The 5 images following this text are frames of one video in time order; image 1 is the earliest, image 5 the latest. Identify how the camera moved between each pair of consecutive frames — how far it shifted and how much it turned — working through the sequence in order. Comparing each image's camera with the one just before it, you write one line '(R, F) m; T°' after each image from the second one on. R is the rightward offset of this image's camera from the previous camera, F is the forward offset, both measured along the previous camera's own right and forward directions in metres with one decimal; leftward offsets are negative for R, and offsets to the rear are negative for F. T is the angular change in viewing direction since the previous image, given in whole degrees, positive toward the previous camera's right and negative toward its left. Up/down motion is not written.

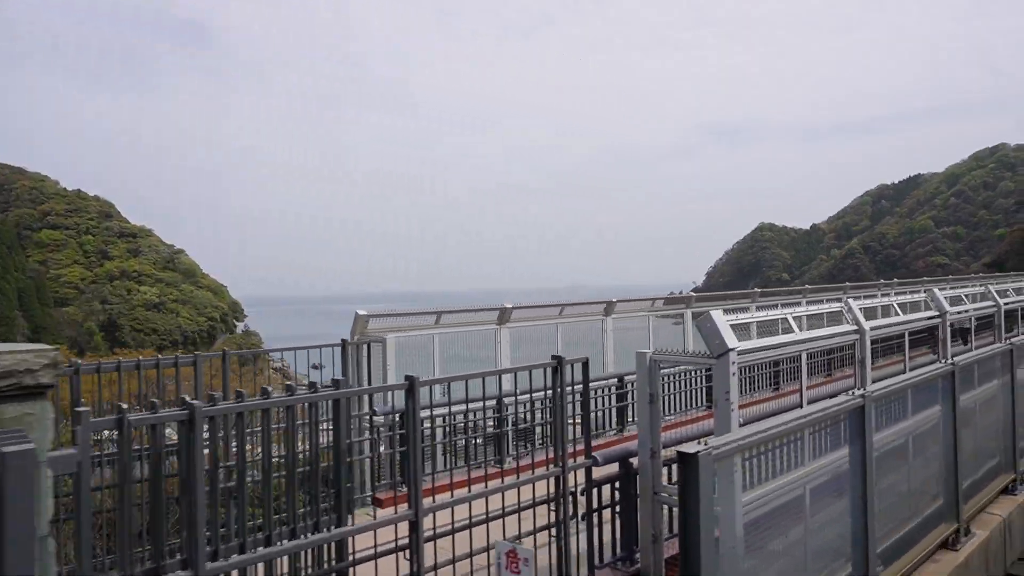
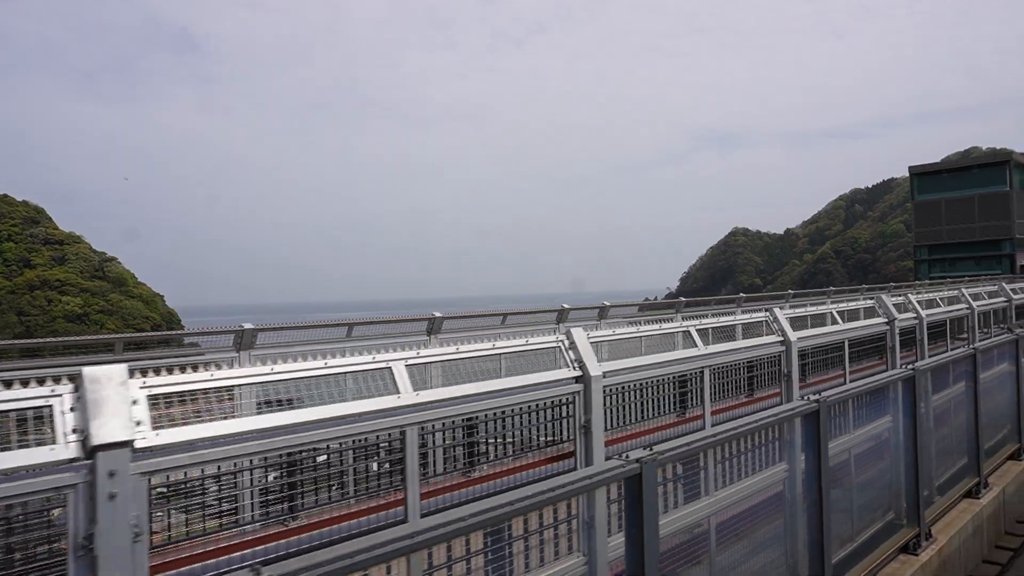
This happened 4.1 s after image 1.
(+1.4, +1.1) m; +1°
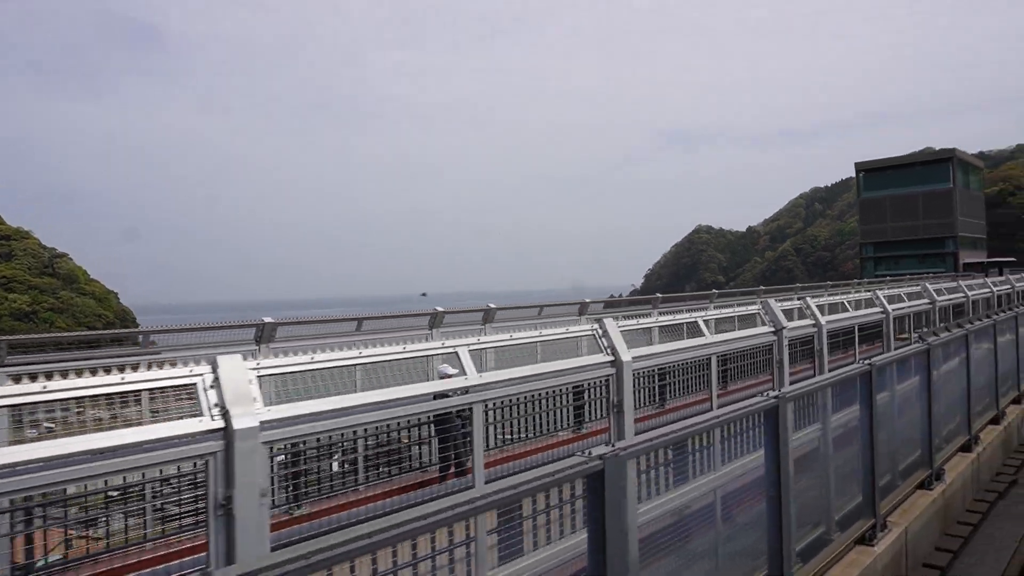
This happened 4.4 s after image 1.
(+0.1, +0.1) m; +3°
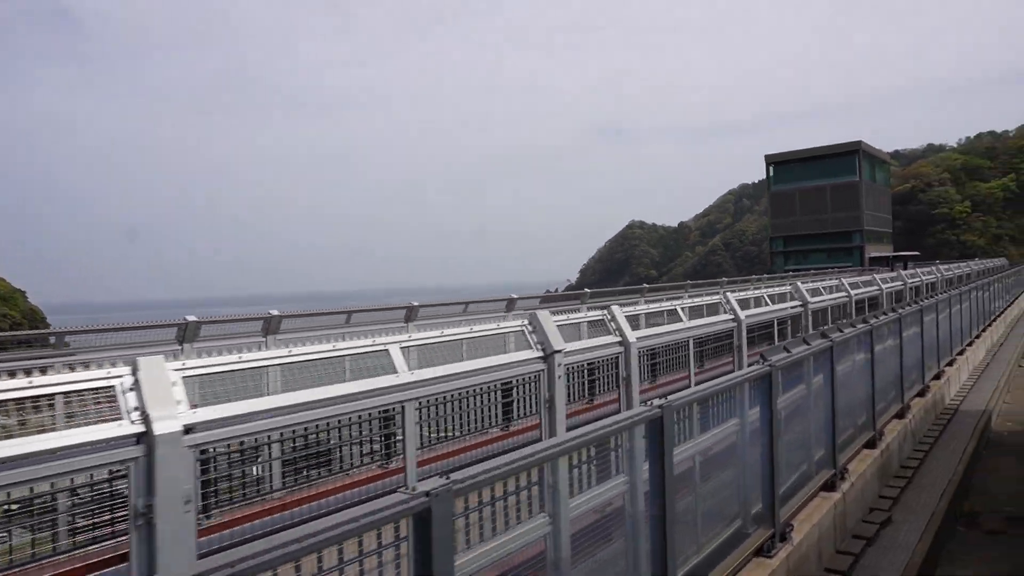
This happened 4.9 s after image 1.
(+0.1, +0.1) m; +5°
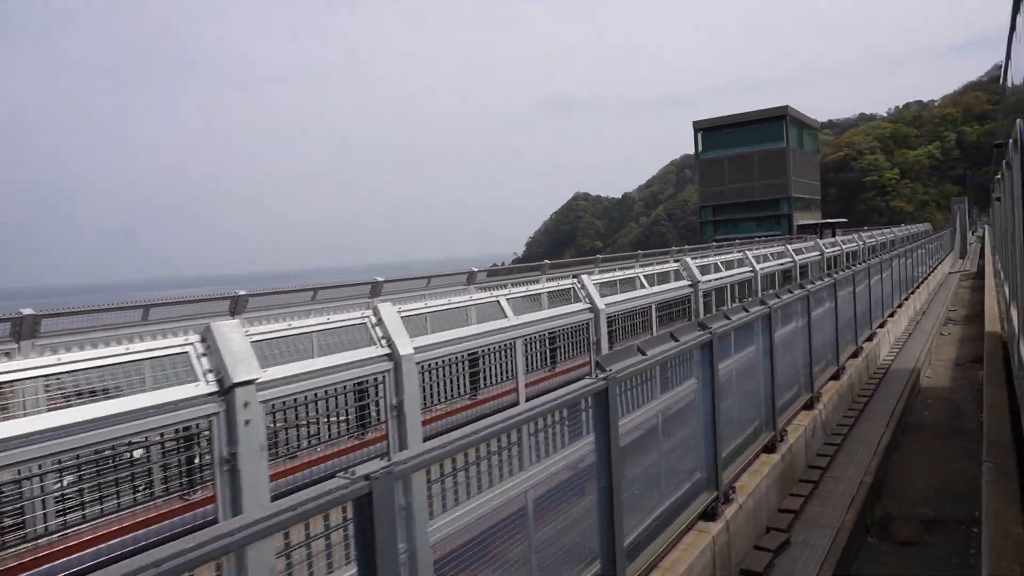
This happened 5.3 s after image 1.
(+0.1, +0.1) m; +4°
